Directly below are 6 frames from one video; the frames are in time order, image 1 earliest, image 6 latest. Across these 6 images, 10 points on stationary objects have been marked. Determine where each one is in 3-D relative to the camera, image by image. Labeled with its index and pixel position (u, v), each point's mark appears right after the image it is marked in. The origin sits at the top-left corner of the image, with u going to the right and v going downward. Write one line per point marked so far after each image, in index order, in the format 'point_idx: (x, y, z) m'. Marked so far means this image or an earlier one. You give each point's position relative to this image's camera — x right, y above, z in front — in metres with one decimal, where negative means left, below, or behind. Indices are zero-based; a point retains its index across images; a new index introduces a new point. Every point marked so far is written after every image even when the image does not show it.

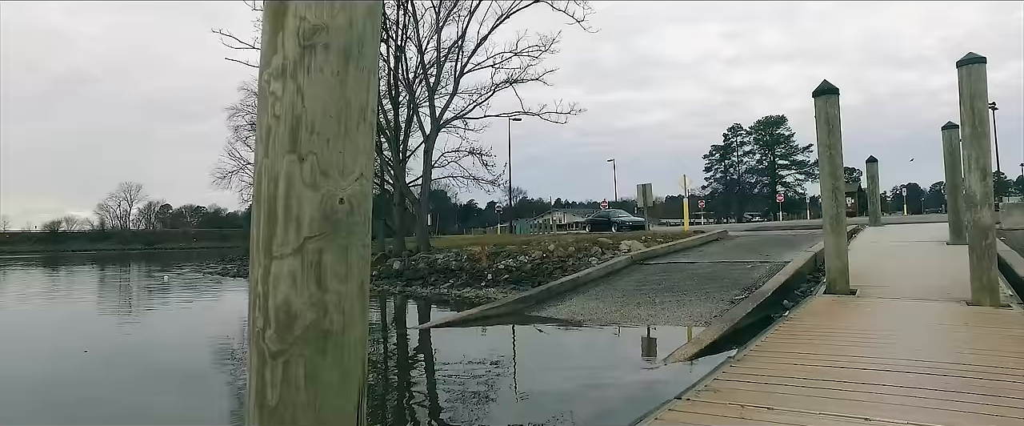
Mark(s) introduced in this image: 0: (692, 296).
0: (+2.2, -1.1, +7.8) m
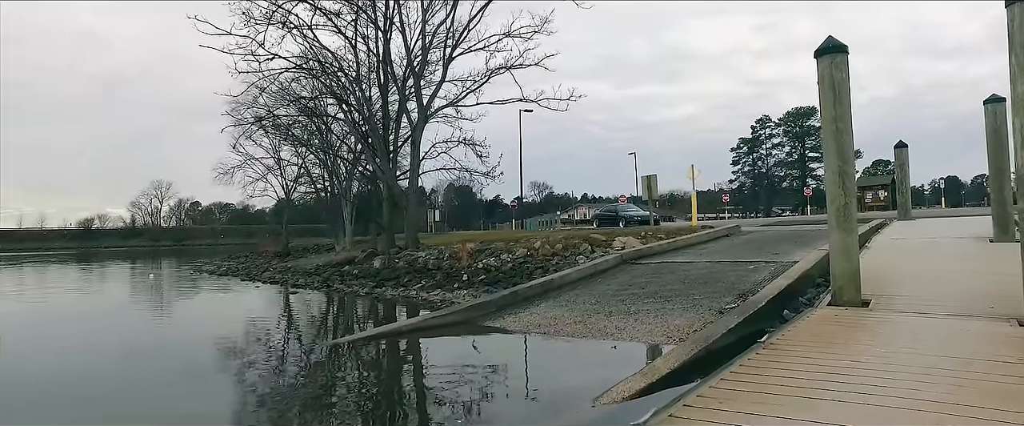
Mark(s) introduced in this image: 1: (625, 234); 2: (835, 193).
0: (+1.6, -1.0, +6.5) m
1: (+2.2, -0.4, +12.8) m
2: (+3.5, +0.2, +6.8) m
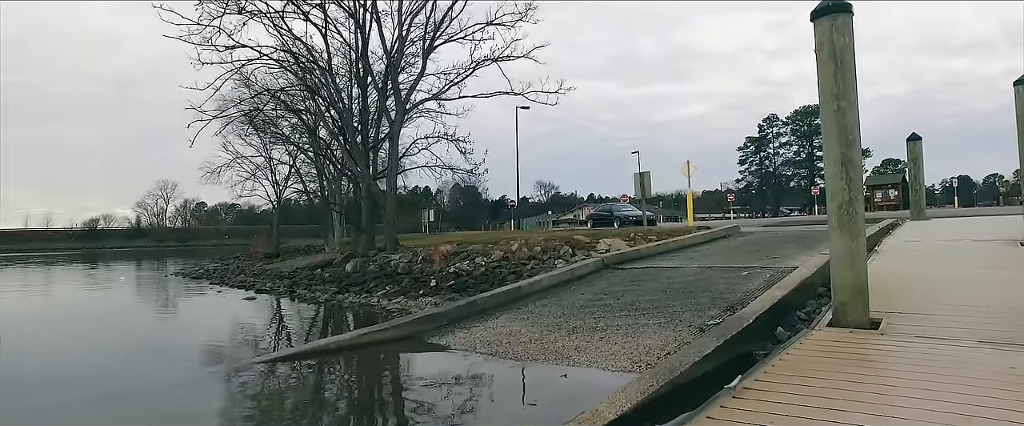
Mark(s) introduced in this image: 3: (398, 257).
0: (+1.2, -1.0, +5.6) m
1: (+1.8, -0.4, +11.9) m
2: (+3.0, +0.3, +5.8) m
3: (-2.3, -0.9, +12.6) m
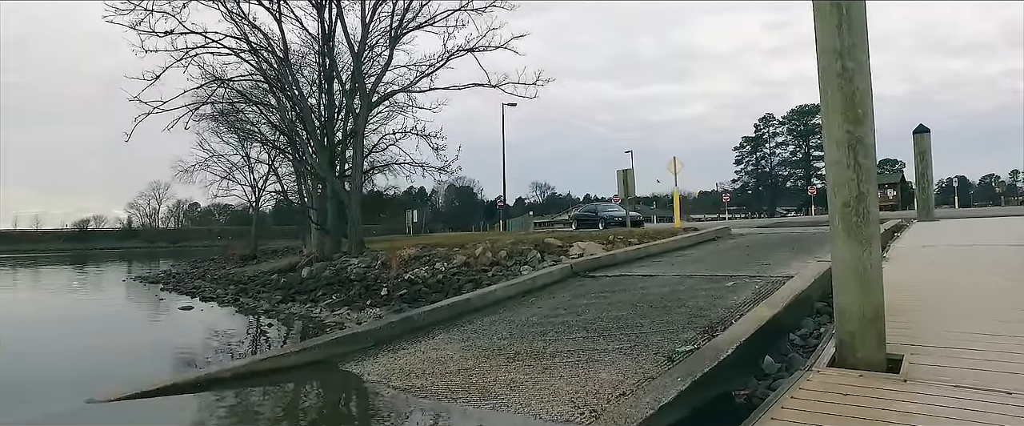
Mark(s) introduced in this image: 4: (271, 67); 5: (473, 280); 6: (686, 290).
0: (+0.7, -1.0, +4.6) m
1: (+1.3, -0.4, +10.8) m
2: (+2.5, +0.3, +4.8) m
3: (-2.8, -0.9, +11.5) m
4: (-5.9, +3.6, +15.3) m
5: (-0.5, -0.8, +8.0) m
6: (+1.7, -0.8, +6.2) m
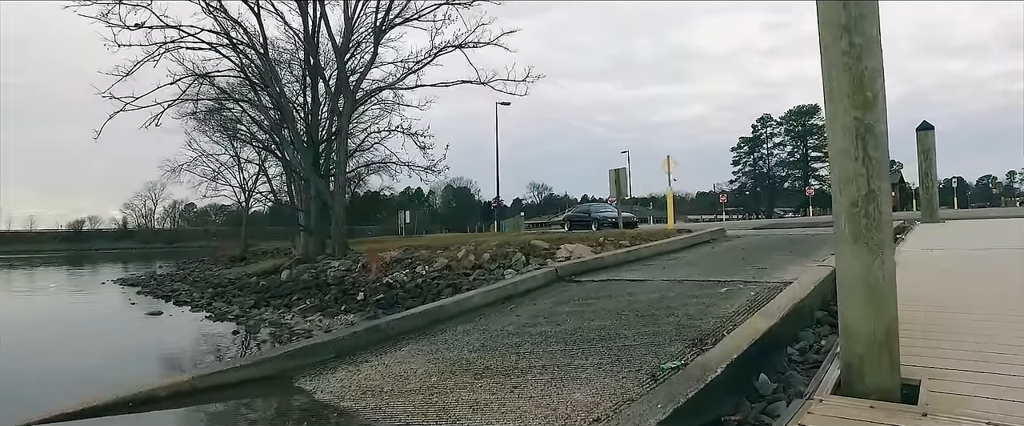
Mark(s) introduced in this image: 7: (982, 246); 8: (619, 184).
0: (+0.5, -1.0, +4.1) m
1: (+1.1, -0.4, +10.4) m
2: (+2.3, +0.2, +4.4) m
3: (-3.1, -0.9, +11.1) m
4: (-6.1, +3.5, +14.8) m
5: (-0.7, -0.9, +7.6) m
6: (+1.5, -0.8, +5.7) m
7: (+8.3, -0.5, +11.0) m
8: (+2.7, +0.7, +15.5) m
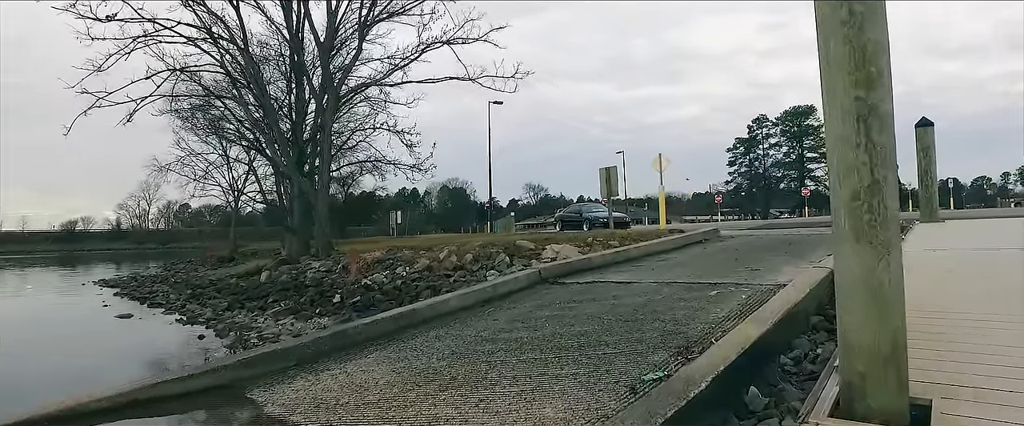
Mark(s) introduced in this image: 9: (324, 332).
0: (+0.3, -0.9, +3.8) m
1: (+0.8, -0.4, +10.1) m
2: (+2.1, +0.3, +4.0) m
3: (-3.3, -0.9, +10.7) m
4: (-6.3, +3.6, +14.4) m
5: (-0.9, -0.8, +7.2) m
6: (+1.3, -0.7, +5.4) m
7: (+8.1, -0.5, +10.8) m
8: (+2.4, +0.7, +15.1) m
9: (-1.7, -1.0, +5.6) m
